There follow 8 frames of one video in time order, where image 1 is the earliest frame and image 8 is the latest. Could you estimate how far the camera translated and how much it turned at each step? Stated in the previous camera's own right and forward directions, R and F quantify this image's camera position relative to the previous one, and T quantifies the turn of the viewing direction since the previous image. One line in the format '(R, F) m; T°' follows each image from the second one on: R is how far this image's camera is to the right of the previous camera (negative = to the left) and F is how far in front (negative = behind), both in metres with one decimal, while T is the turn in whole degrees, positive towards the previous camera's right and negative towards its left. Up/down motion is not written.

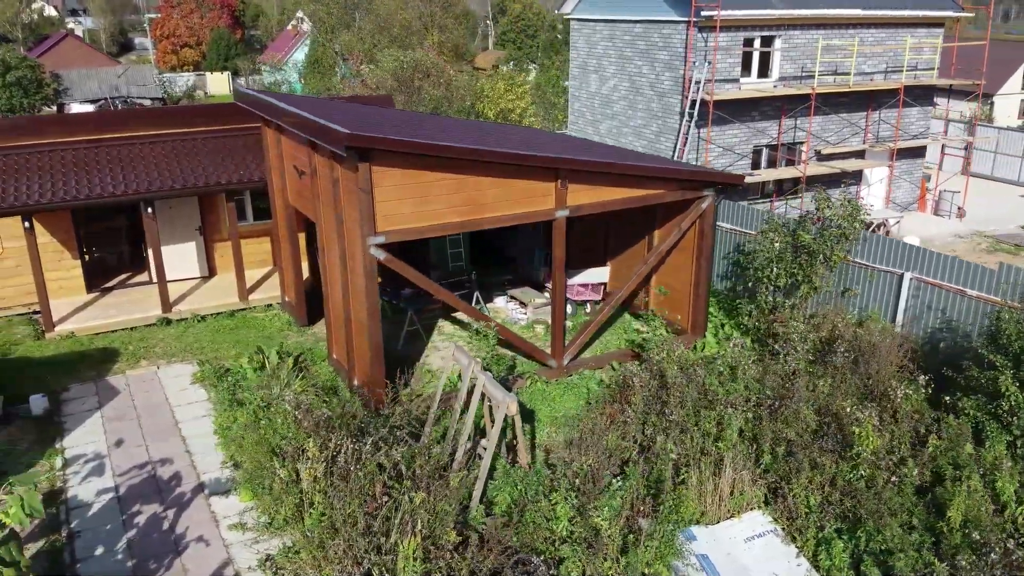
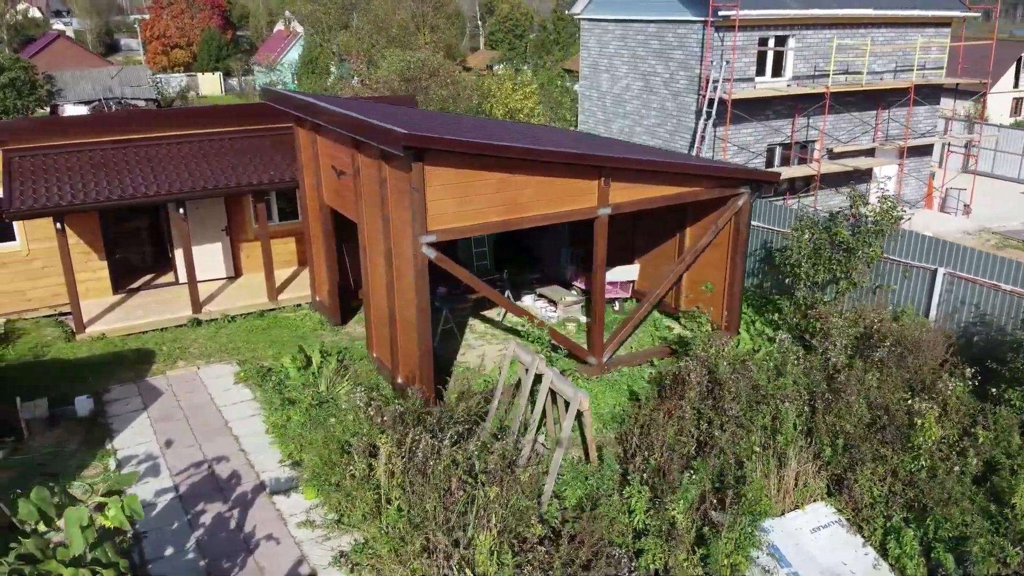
(-0.6, -0.1) m; +1°
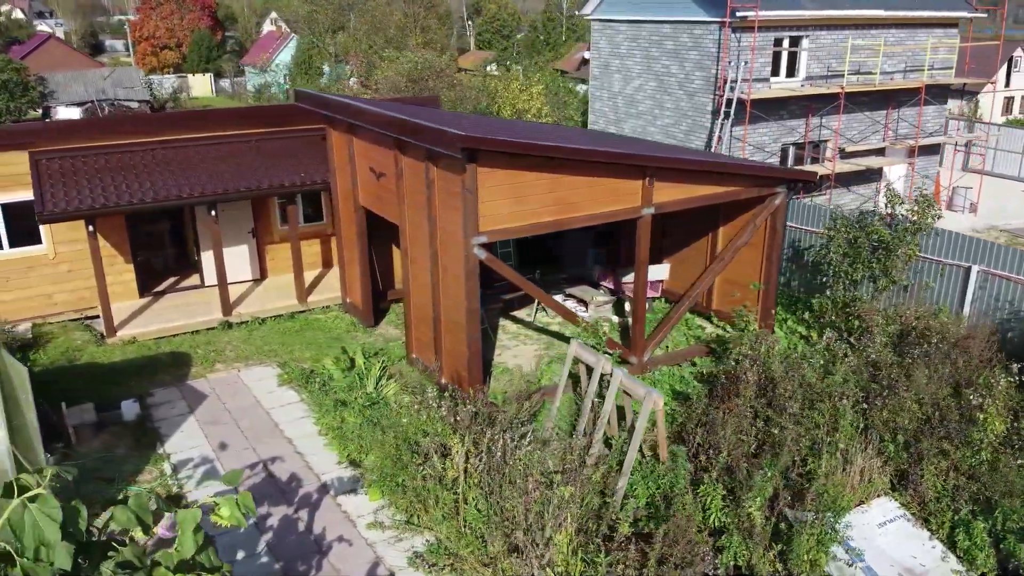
(-0.6, 0.0) m; +1°
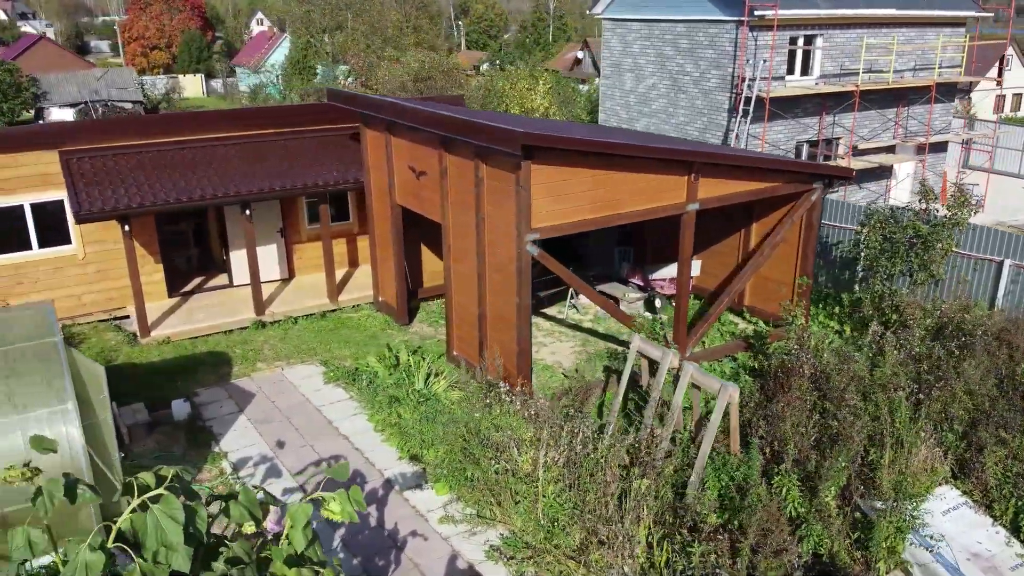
(-0.6, 0.0) m; +1°
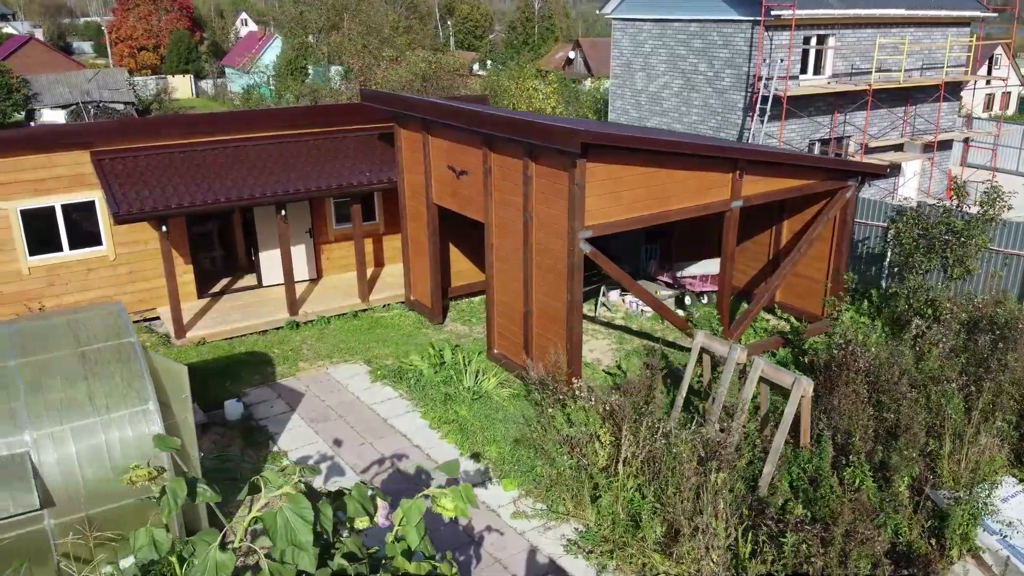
(-0.7, 0.0) m; +1°
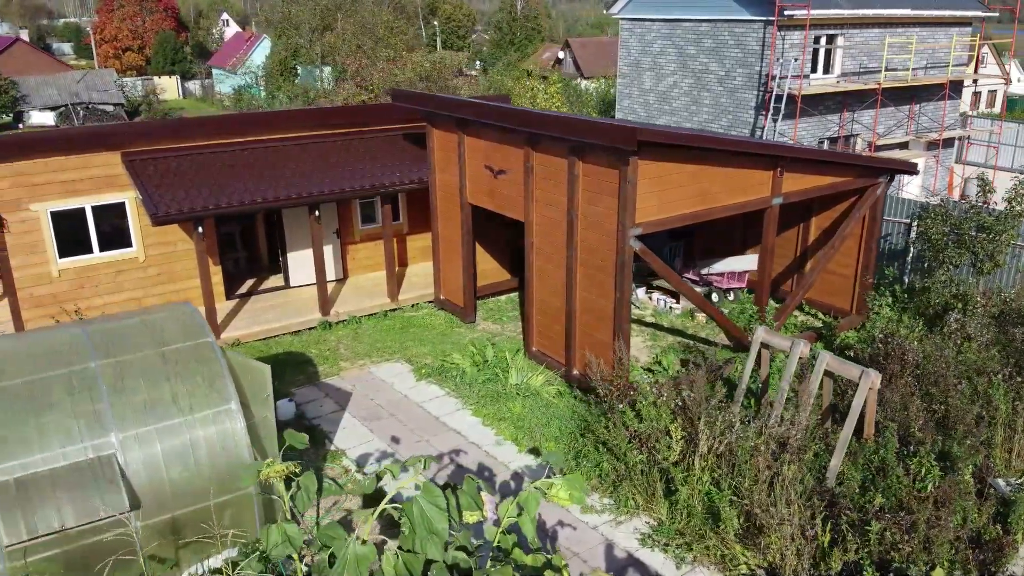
(-0.7, -0.1) m; +2°
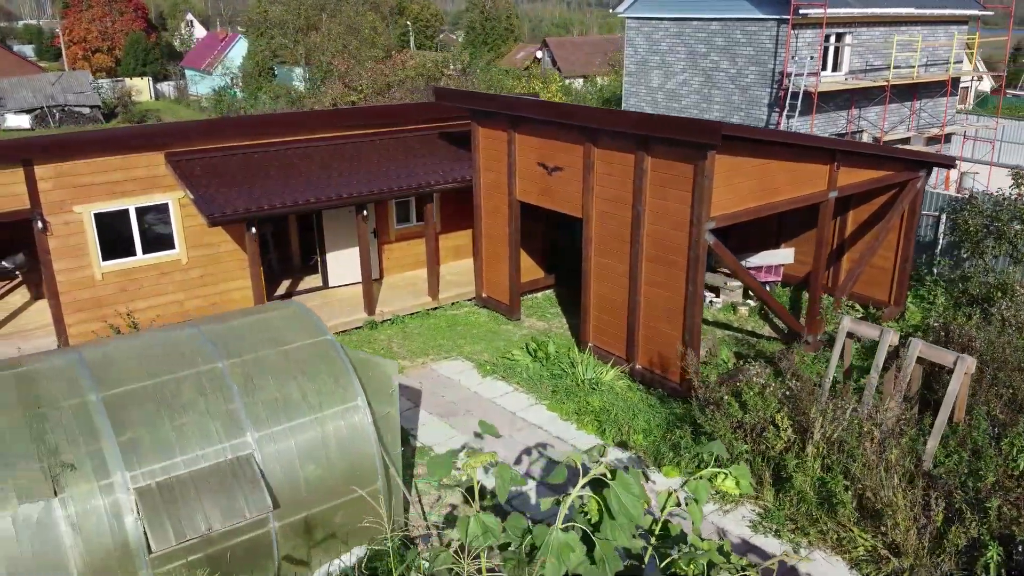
(-1.1, 0.0) m; +3°
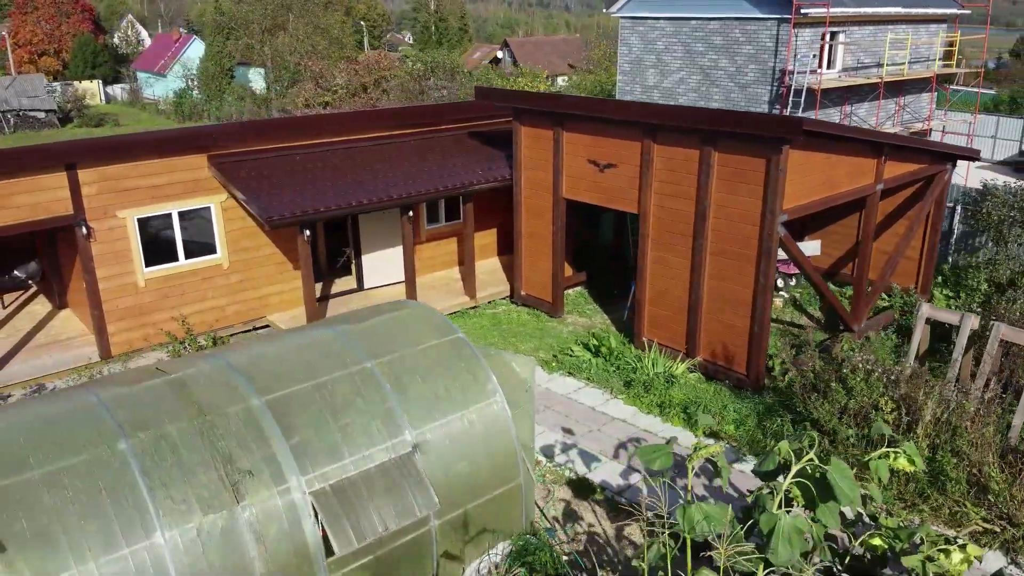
(-1.3, 0.0) m; +4°
